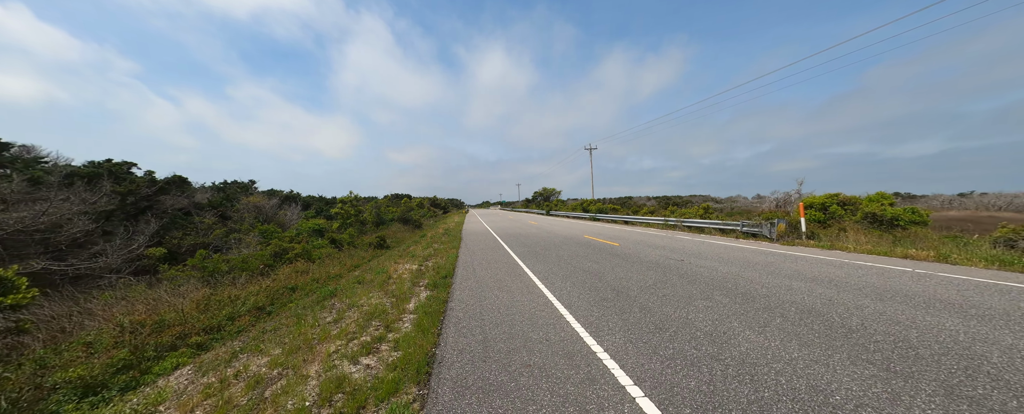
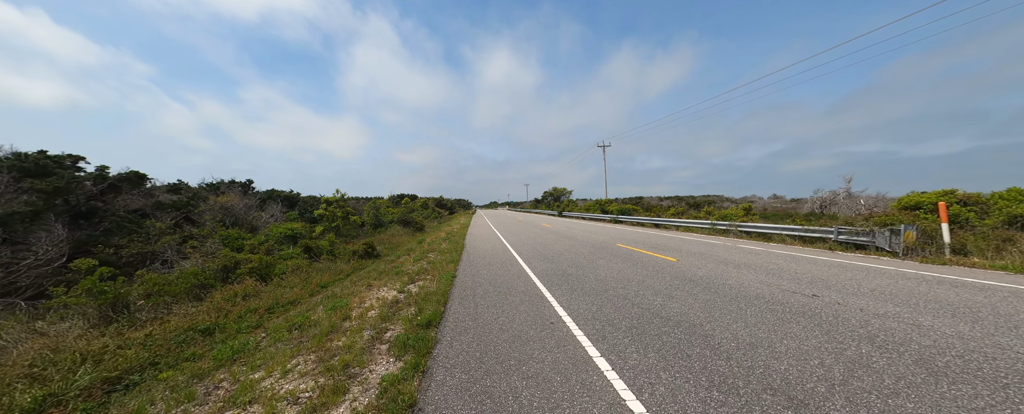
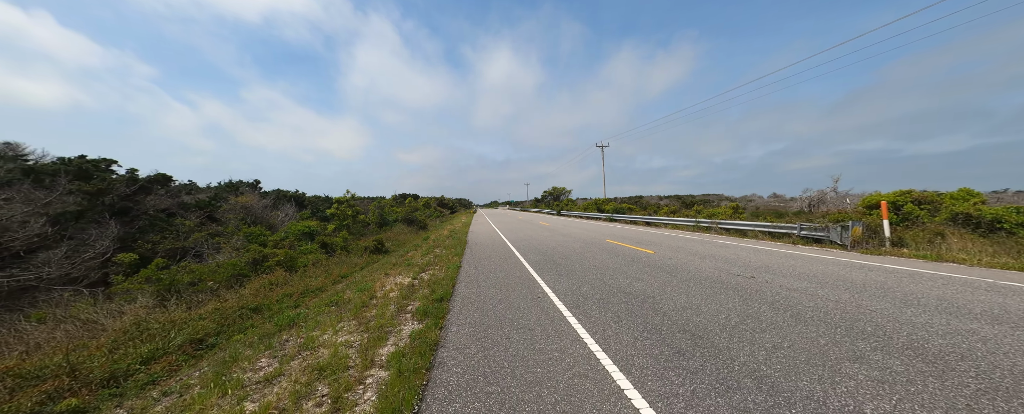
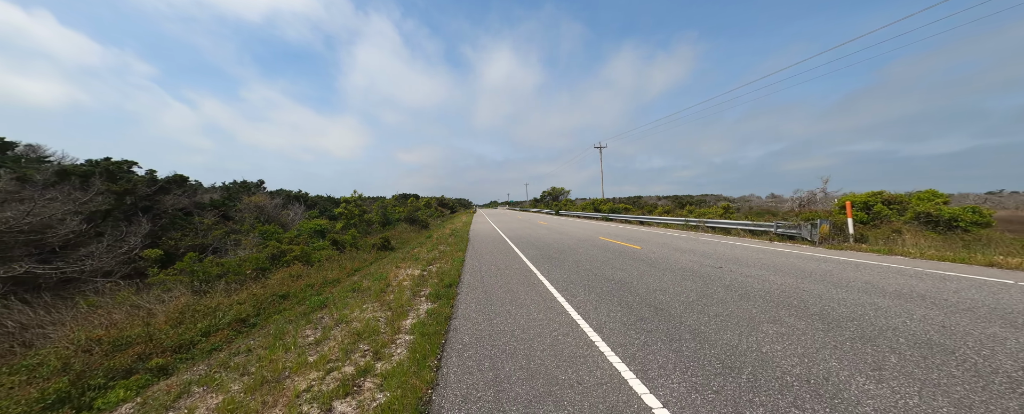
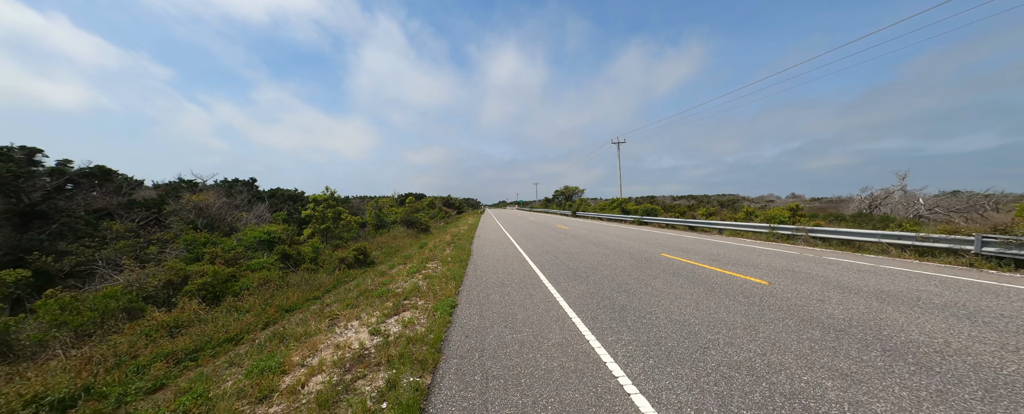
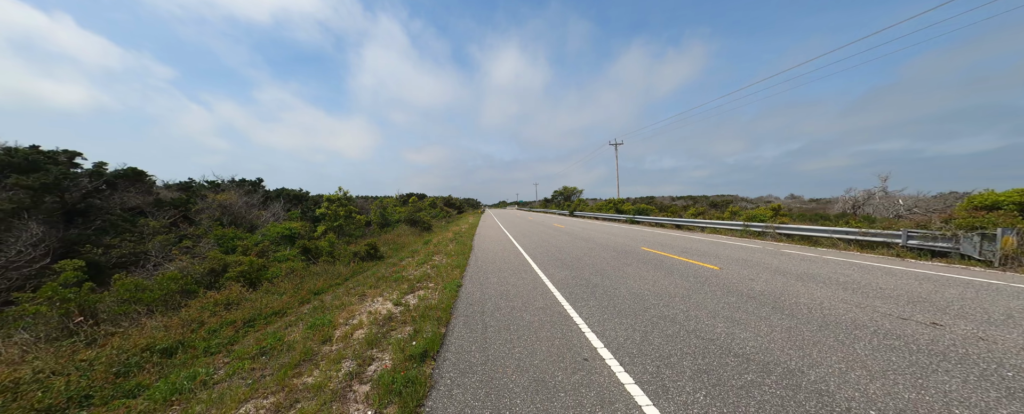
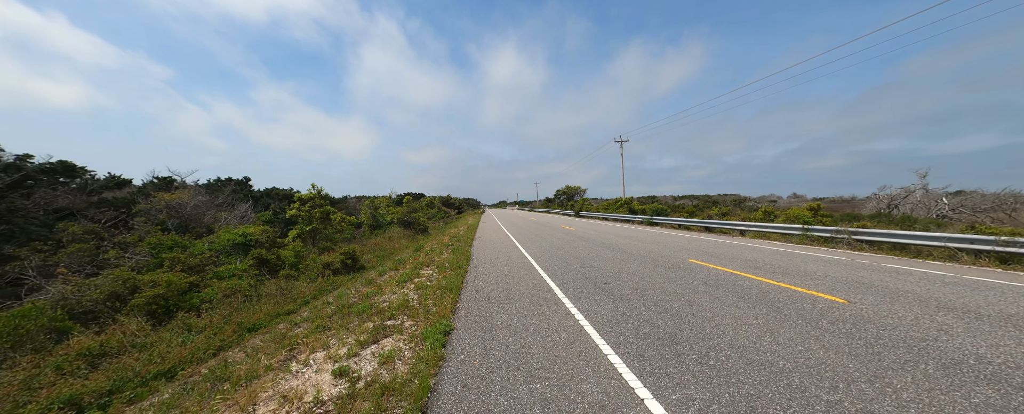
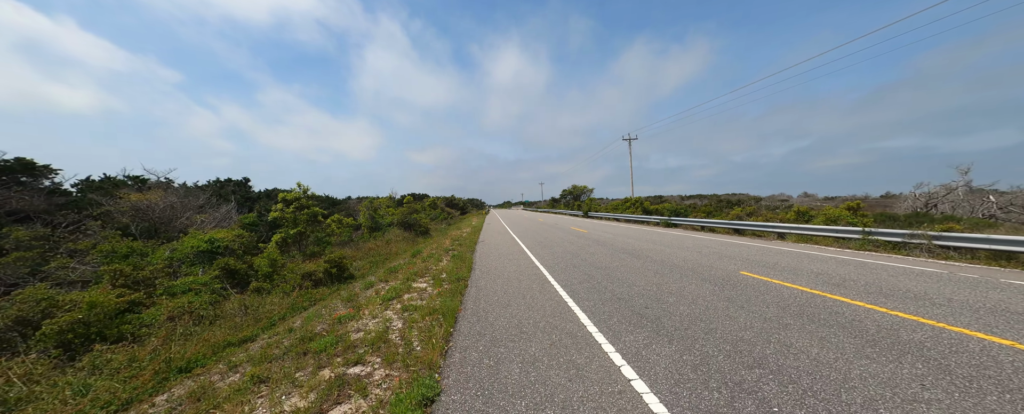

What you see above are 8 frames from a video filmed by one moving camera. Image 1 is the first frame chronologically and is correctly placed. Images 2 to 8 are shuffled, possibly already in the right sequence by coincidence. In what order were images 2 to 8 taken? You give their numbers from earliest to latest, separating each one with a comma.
4, 3, 2, 6, 5, 7, 8
